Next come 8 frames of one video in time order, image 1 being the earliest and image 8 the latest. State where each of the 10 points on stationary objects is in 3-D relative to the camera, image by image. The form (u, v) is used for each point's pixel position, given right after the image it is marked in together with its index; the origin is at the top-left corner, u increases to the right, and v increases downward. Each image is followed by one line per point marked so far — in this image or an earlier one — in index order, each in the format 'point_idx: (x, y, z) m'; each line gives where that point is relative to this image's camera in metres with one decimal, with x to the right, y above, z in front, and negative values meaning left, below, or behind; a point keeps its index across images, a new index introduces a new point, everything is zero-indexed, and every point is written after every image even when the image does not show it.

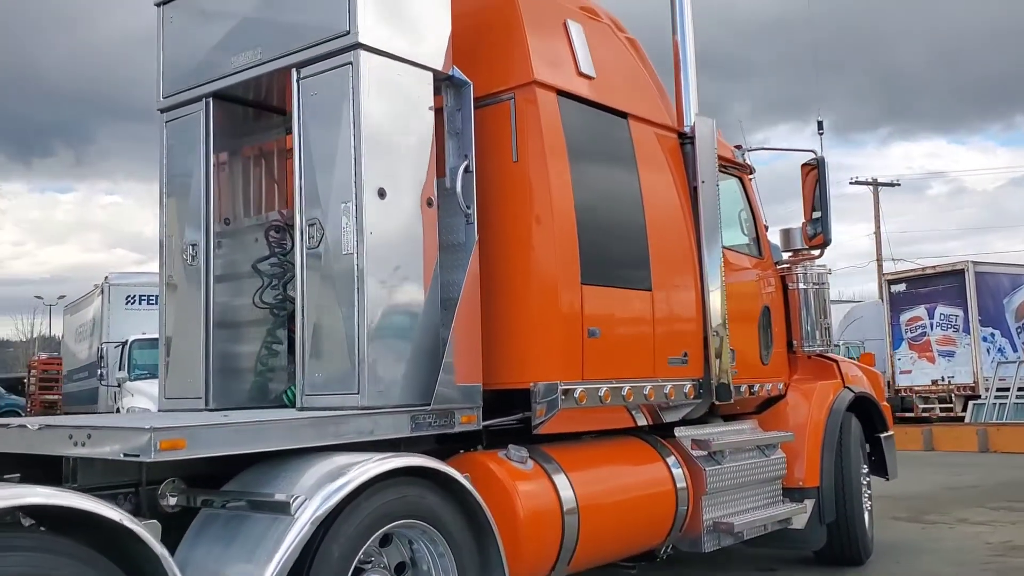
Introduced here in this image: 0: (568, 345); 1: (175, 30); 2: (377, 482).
0: (+0.2, -0.3, +3.7) m
1: (-1.7, +1.3, +4.0) m
2: (-0.5, -0.7, +2.7) m
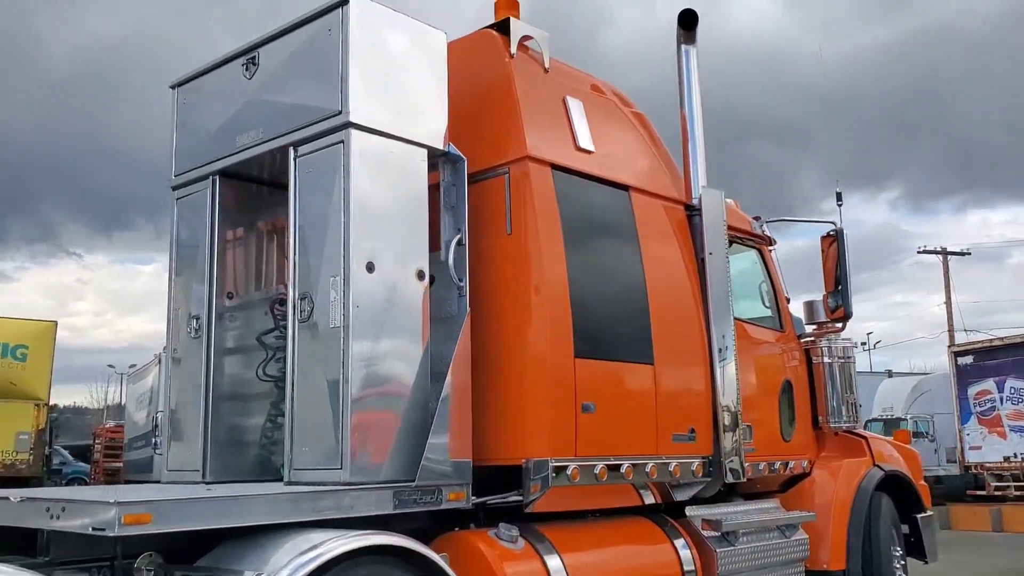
0: (+0.2, -0.6, +3.6) m
1: (-1.7, +0.9, +4.2) m
2: (-0.6, -0.9, +2.7) m
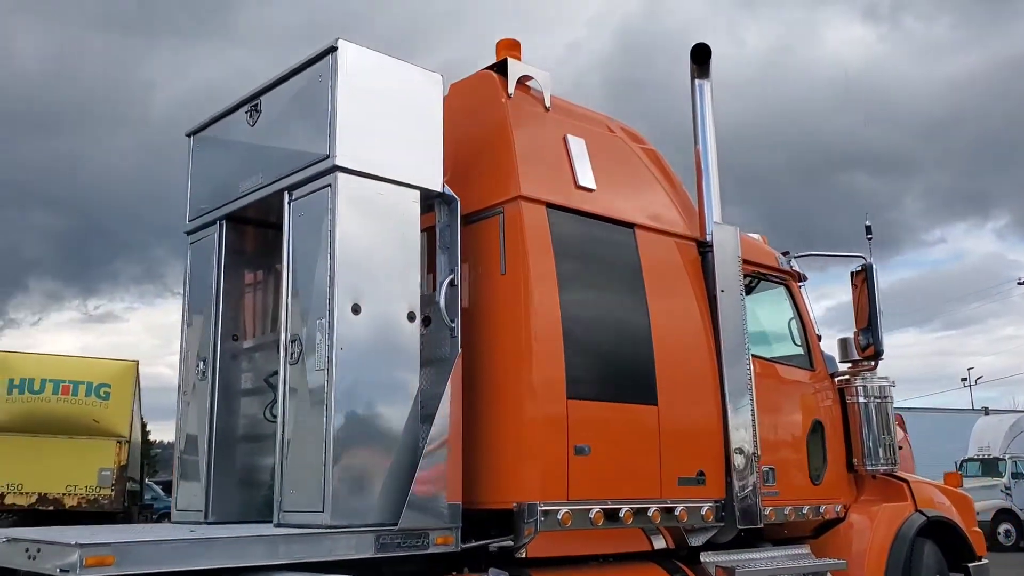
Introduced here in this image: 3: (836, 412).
0: (+0.2, -0.8, +3.5) m
1: (-1.7, +0.7, +4.4) m
2: (-0.7, -1.0, +2.6) m
3: (+2.2, -0.8, +5.4) m
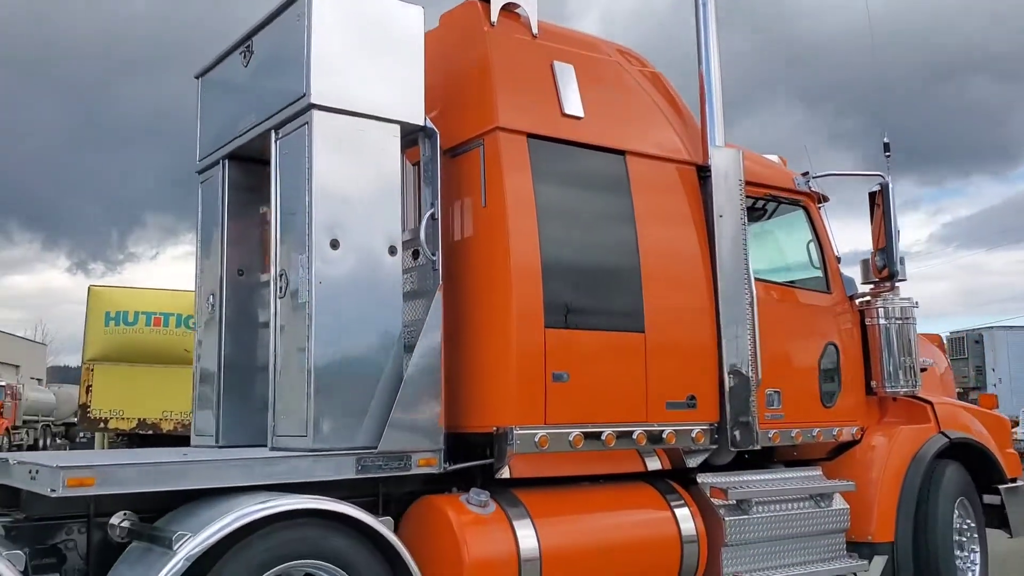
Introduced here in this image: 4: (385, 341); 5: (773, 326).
0: (+0.1, -0.4, +3.6) m
1: (-1.7, +1.0, +4.5) m
2: (-0.8, -0.8, +2.8) m
3: (+2.2, -0.3, +5.3) m
4: (-0.6, -0.2, +3.6) m
5: (+1.6, -0.2, +4.9) m
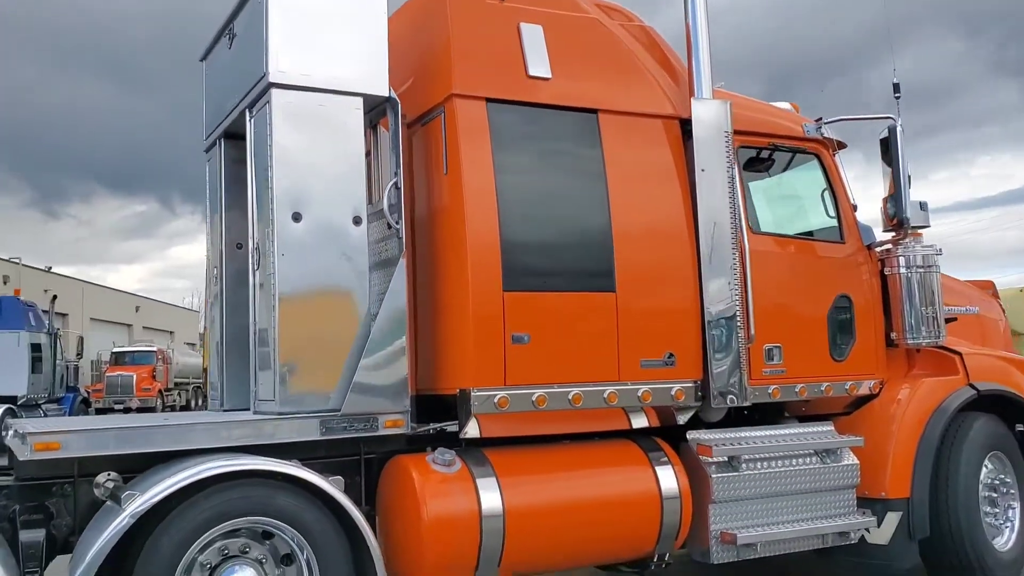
0: (-0.1, -0.3, +3.7) m
1: (-1.8, +1.2, +4.7) m
2: (-1.1, -0.7, +3.1) m
3: (+2.3, 0.0, +5.1) m
4: (-0.8, -0.1, +3.8) m
5: (+1.5, +0.1, +4.7) m
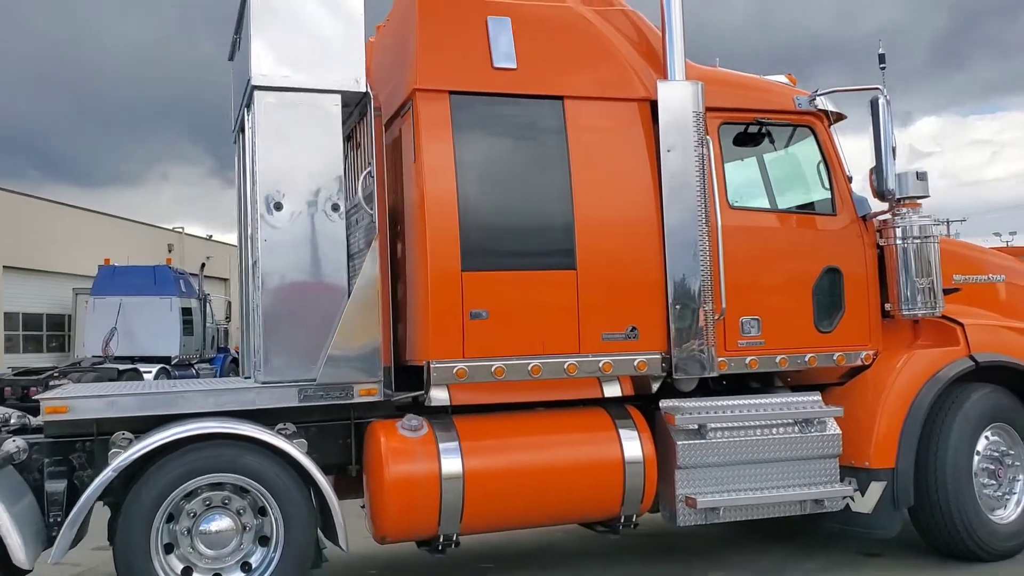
0: (-0.3, -0.2, +4.0) m
1: (-1.9, +1.3, +5.2) m
2: (-1.4, -0.7, +3.6) m
3: (+2.2, +0.2, +5.1) m
4: (-0.9, 0.0, +4.2) m
5: (+1.5, +0.2, +4.8) m
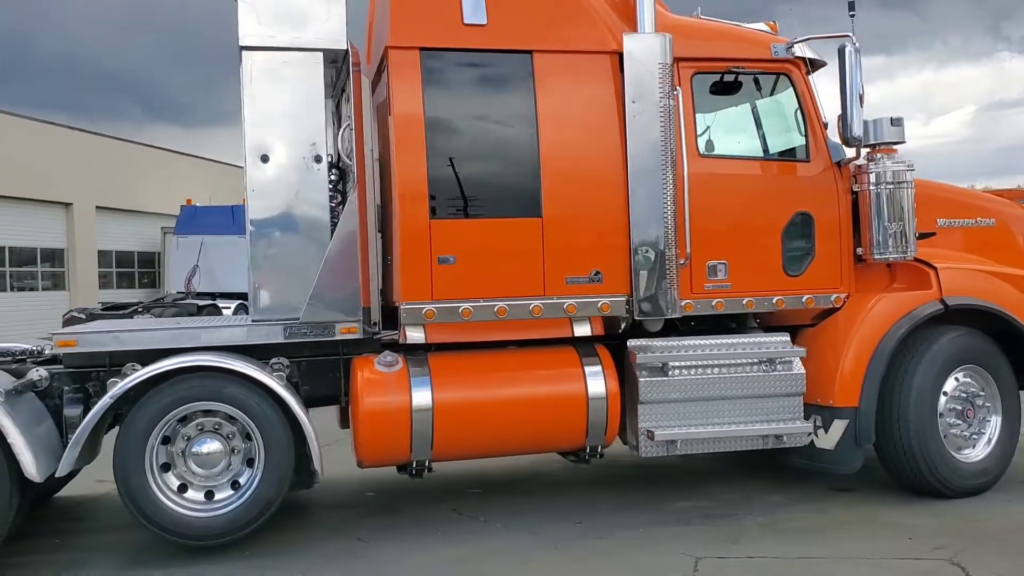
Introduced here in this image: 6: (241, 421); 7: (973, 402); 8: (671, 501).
0: (-0.5, +0.1, +4.4) m
1: (-2.0, +1.7, +5.6) m
2: (-1.6, -0.4, +4.0) m
3: (+2.1, +0.6, +5.2) m
4: (-1.1, +0.3, +4.6) m
5: (+1.3, +0.5, +5.0) m
6: (-1.4, -0.7, +4.2) m
7: (+2.9, -0.7, +5.1) m
8: (+1.0, -1.3, +5.2) m
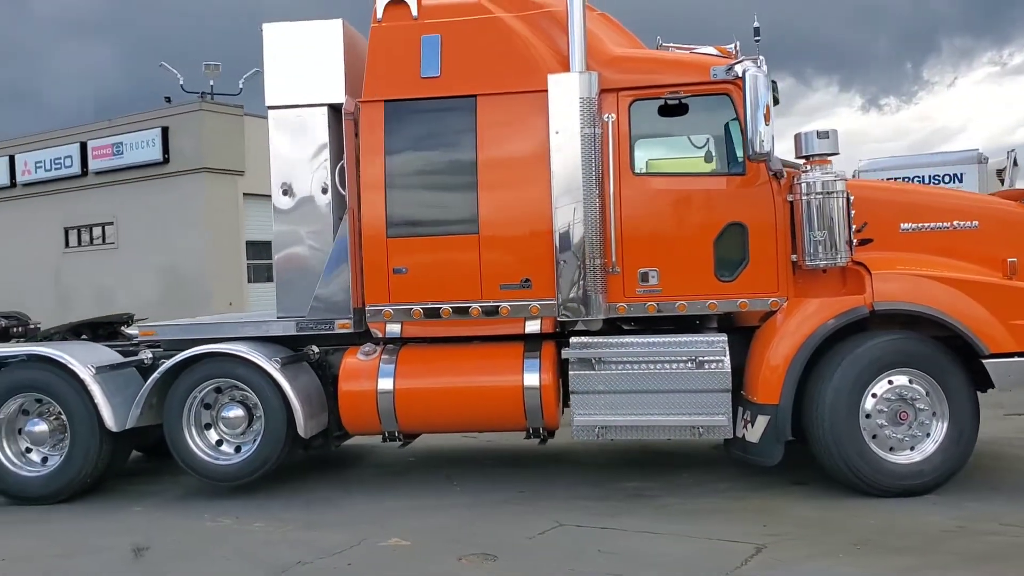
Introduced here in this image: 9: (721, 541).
0: (-0.9, 0.0, +5.5) m
1: (-1.9, +1.6, +7.1) m
2: (-2.0, -0.5, +5.5) m
3: (+1.8, +0.5, +5.5) m
4: (-1.4, +0.3, +5.9) m
5: (+1.0, +0.5, +5.5) m
6: (-1.8, -0.7, +5.6) m
7: (+2.6, -0.7, +5.2) m
8: (+0.8, -1.4, +5.8) m
9: (+1.1, -1.3, +4.2) m
